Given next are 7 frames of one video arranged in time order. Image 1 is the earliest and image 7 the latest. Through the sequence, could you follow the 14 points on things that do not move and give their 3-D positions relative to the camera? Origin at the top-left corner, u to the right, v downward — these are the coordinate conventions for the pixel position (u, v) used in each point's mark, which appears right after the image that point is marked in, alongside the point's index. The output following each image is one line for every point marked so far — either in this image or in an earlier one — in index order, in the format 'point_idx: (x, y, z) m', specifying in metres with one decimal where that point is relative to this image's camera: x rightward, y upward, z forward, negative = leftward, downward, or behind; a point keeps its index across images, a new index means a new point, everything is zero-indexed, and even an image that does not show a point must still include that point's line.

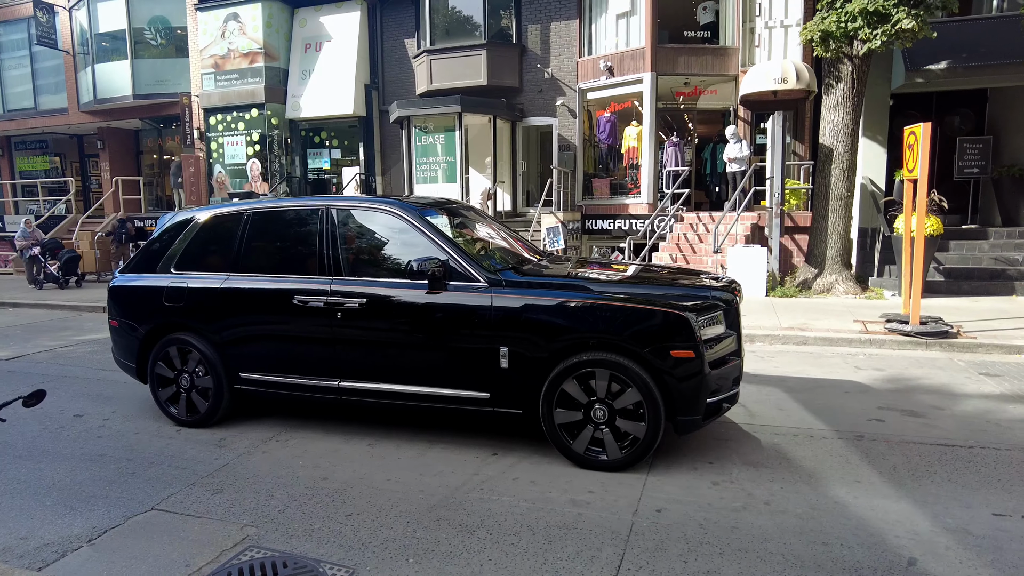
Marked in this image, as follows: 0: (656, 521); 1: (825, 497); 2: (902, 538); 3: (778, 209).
0: (+0.8, -1.3, +3.6) m
1: (+1.8, -1.2, +3.8) m
2: (+2.0, -1.3, +3.3) m
3: (+4.3, +1.3, +10.3) m
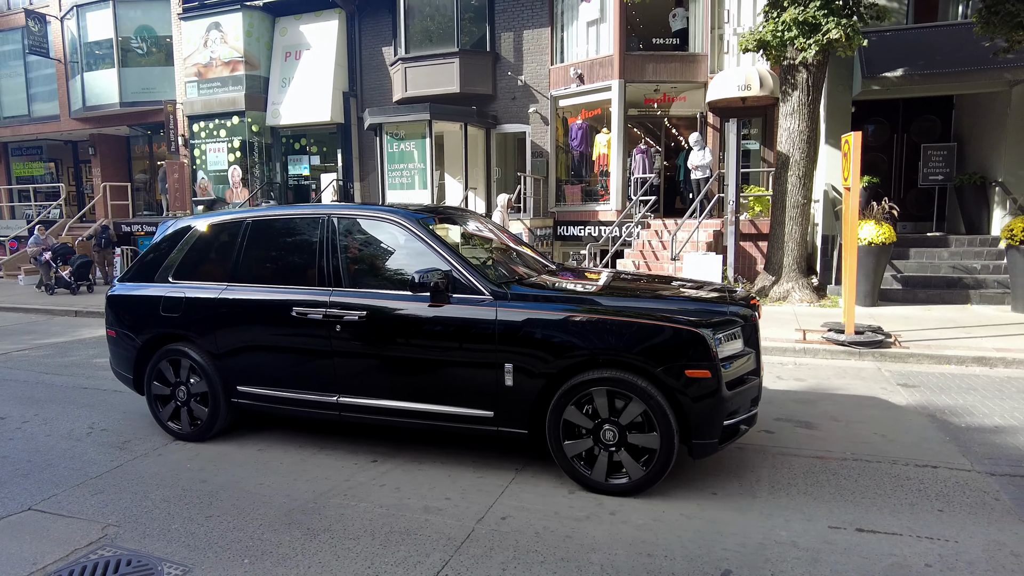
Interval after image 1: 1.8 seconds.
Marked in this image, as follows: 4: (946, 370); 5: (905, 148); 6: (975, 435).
0: (-0.1, -1.4, +3.6) m
1: (+0.9, -1.3, +3.9) m
2: (+1.1, -1.4, +3.4) m
3: (+3.6, +1.1, +10.3) m
4: (+4.7, -0.9, +6.9) m
5: (+7.4, +2.7, +12.1) m
6: (+3.5, -1.1, +4.9) m
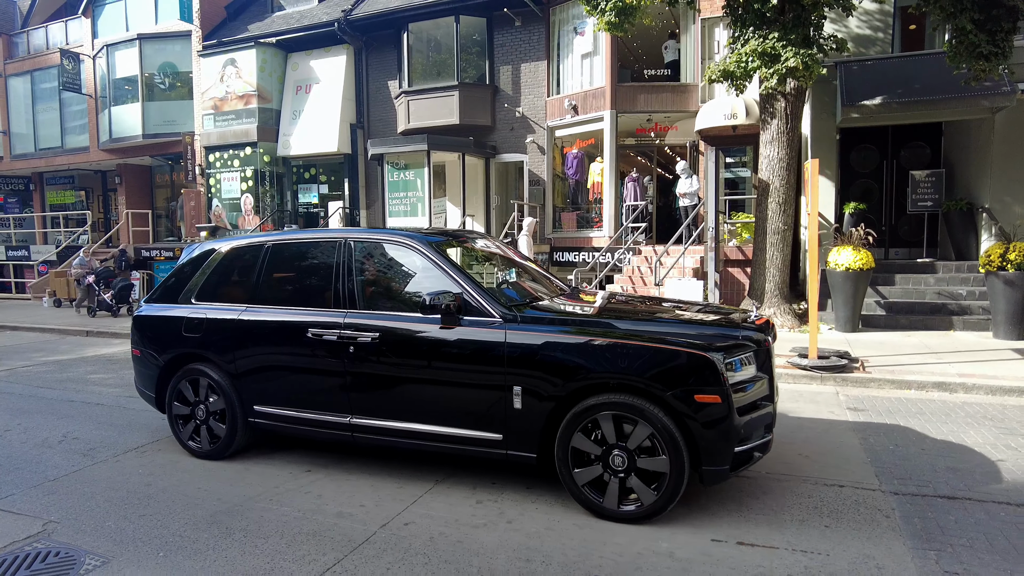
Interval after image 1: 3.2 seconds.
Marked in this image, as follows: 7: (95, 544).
0: (-0.7, -1.5, +3.9) m
1: (+0.3, -1.4, +4.1) m
2: (+0.5, -1.5, +3.5) m
3: (+3.3, +0.7, +10.4) m
4: (+4.2, -1.2, +6.9) m
5: (+7.2, +2.2, +12.1) m
6: (+3.0, -1.3, +4.9) m
7: (-2.5, -1.6, +3.9) m
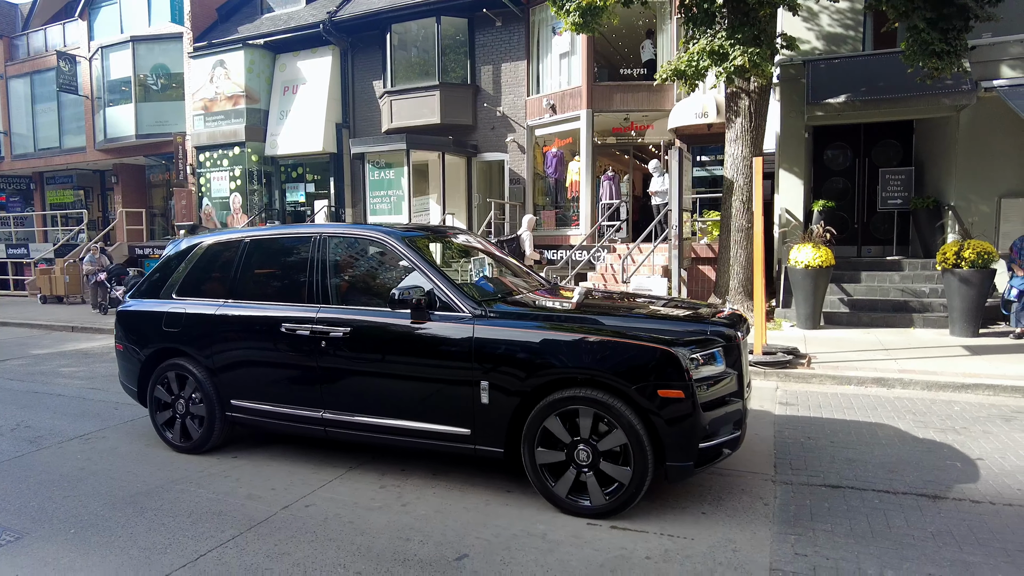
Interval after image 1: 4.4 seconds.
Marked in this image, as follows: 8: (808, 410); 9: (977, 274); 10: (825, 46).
0: (-1.4, -1.4, +4.1) m
1: (-0.3, -1.4, +4.3) m
2: (-0.2, -1.4, +3.7) m
3: (+2.7, +0.8, +10.5) m
4: (+3.6, -1.1, +7.0) m
5: (+6.7, +2.2, +12.1) m
6: (+2.3, -1.3, +5.1) m
7: (-3.2, -1.5, +4.1) m
8: (+2.9, -1.2, +6.2) m
9: (+6.3, +0.2, +8.7) m
10: (+5.6, +4.2, +11.2) m
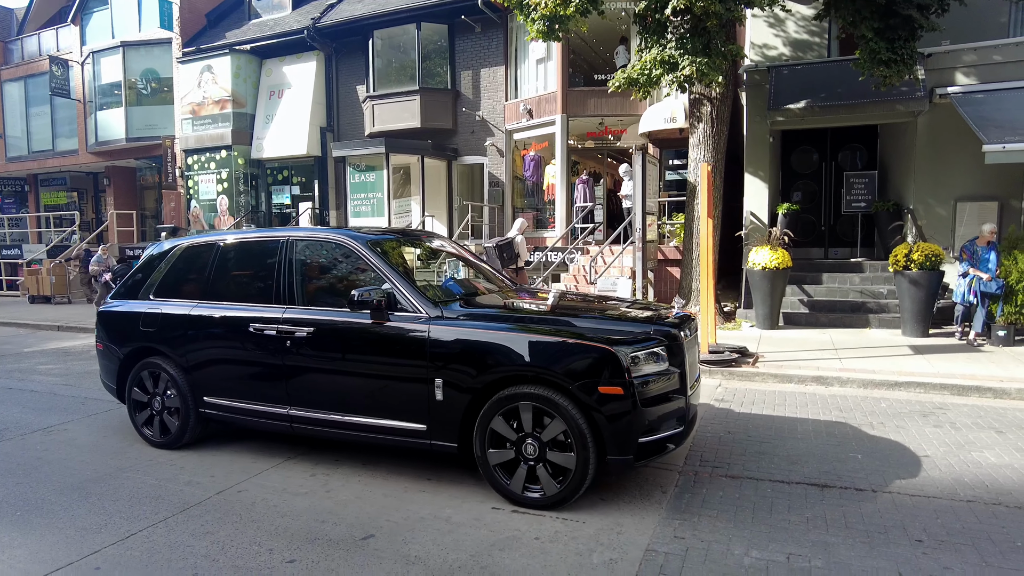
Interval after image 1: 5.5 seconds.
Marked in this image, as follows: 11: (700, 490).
0: (-2.0, -1.4, +4.4) m
1: (-0.9, -1.4, +4.5) m
2: (-0.8, -1.4, +4.0) m
3: (+2.2, +0.8, +10.8) m
4: (+3.1, -1.1, +7.3) m
5: (+6.2, +2.2, +12.4) m
6: (+1.8, -1.3, +5.3) m
7: (-3.8, -1.5, +4.4) m
8: (+2.3, -1.2, +6.5) m
9: (+5.8, +0.2, +9.0) m
10: (+5.1, +4.2, +11.4) m
11: (+1.3, -1.4, +4.3) m
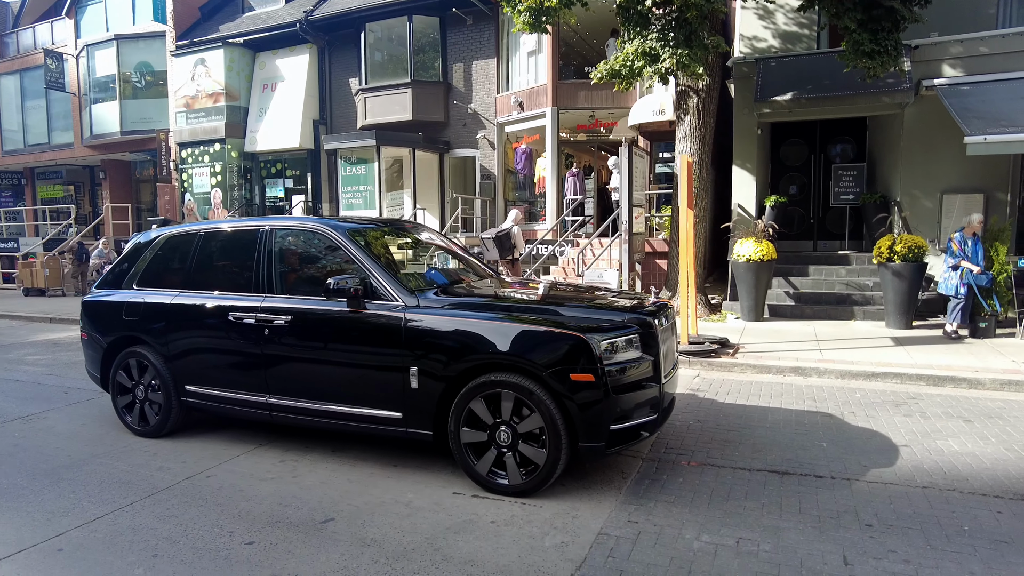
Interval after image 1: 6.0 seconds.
0: (-2.2, -1.4, +4.4) m
1: (-1.2, -1.3, +4.6) m
2: (-1.0, -1.4, +4.0) m
3: (+2.0, +0.9, +10.8) m
4: (+2.8, -1.0, +7.3) m
5: (+6.0, +2.3, +12.4) m
6: (+1.5, -1.2, +5.4) m
7: (-4.0, -1.4, +4.5) m
8: (+2.1, -1.1, +6.6) m
9: (+5.6, +0.3, +9.0) m
10: (+4.8, +4.4, +11.4) m
11: (+1.0, -1.3, +4.4) m
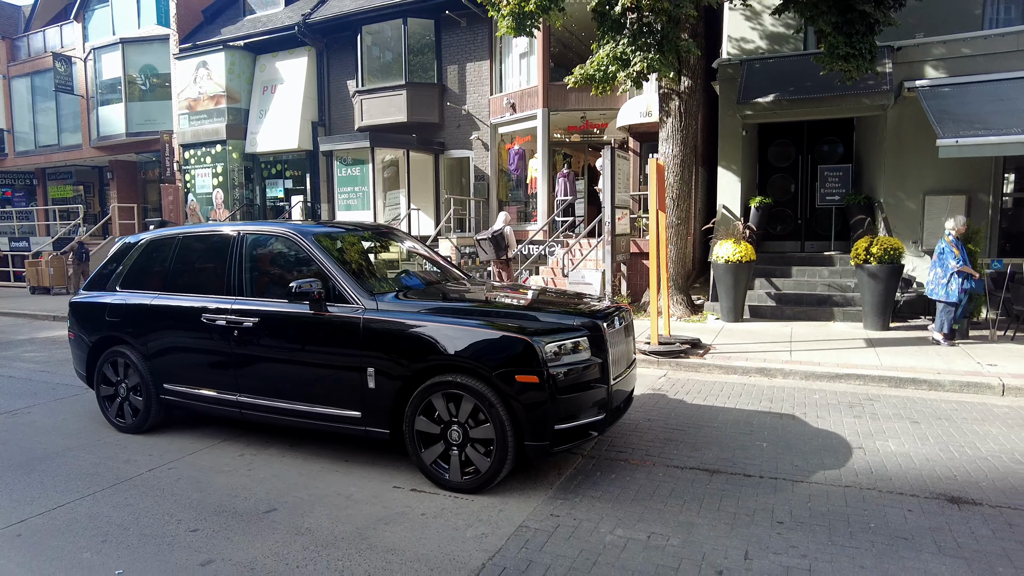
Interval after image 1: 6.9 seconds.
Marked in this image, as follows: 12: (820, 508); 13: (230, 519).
0: (-2.6, -1.4, +4.7) m
1: (-1.6, -1.4, +4.8) m
2: (-1.5, -1.4, +4.3) m
3: (+1.7, +0.9, +11.0) m
4: (+2.5, -1.1, +7.4) m
5: (+5.7, +2.3, +12.4) m
6: (+1.1, -1.2, +5.6) m
7: (-4.4, -1.4, +4.8) m
8: (+1.7, -1.1, +6.7) m
9: (+5.3, +0.3, +9.0) m
10: (+4.6, +4.3, +11.5) m
11: (+0.6, -1.3, +4.6) m
12: (+1.9, -1.3, +3.9) m
13: (-1.8, -1.4, +4.0) m
